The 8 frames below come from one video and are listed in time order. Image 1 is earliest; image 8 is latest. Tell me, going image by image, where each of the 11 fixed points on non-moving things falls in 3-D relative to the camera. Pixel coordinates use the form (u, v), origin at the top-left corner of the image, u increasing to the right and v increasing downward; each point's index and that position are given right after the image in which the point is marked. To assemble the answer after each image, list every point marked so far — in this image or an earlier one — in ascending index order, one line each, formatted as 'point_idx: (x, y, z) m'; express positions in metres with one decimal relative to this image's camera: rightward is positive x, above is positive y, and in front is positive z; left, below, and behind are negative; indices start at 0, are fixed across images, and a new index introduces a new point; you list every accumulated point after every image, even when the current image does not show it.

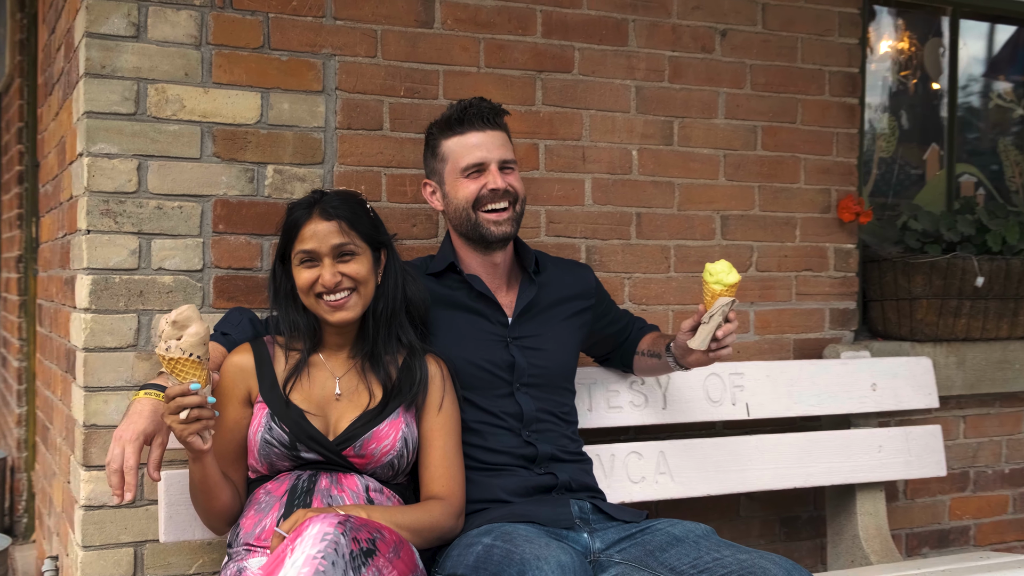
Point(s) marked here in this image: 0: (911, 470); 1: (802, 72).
0: (+1.0, -0.5, +3.0) m
1: (+0.8, +0.6, +3.1) m
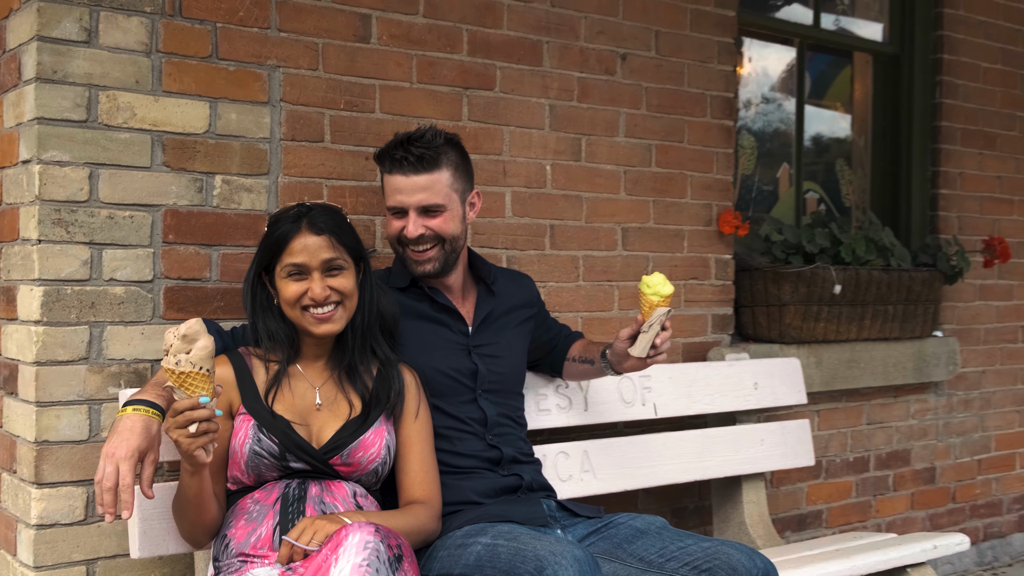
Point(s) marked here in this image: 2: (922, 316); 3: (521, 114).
0: (+0.8, -0.5, +3.3) m
1: (+0.5, +0.6, +3.4) m
2: (+1.3, -0.1, +3.9) m
3: (0.0, +0.4, +3.0) m
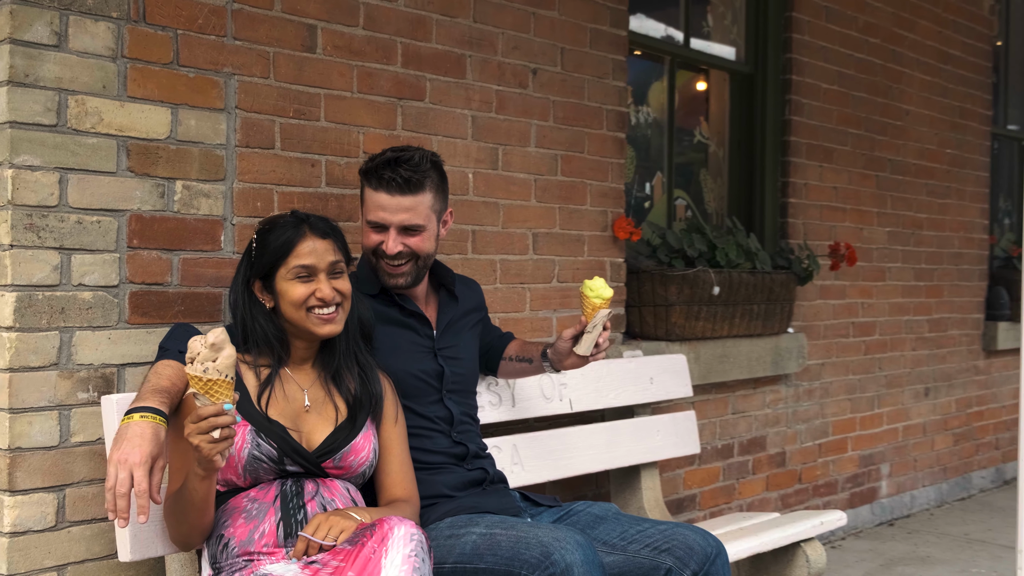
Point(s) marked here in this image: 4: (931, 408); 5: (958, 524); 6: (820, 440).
0: (+0.5, -0.5, +3.6) m
1: (+0.2, +0.5, +3.6) m
2: (+1.0, -0.1, +4.3) m
3: (-0.2, +0.4, +3.2) m
4: (+1.9, -0.6, +5.5) m
5: (+1.9, -1.0, +5.2) m
6: (+1.2, -0.6, +4.7) m
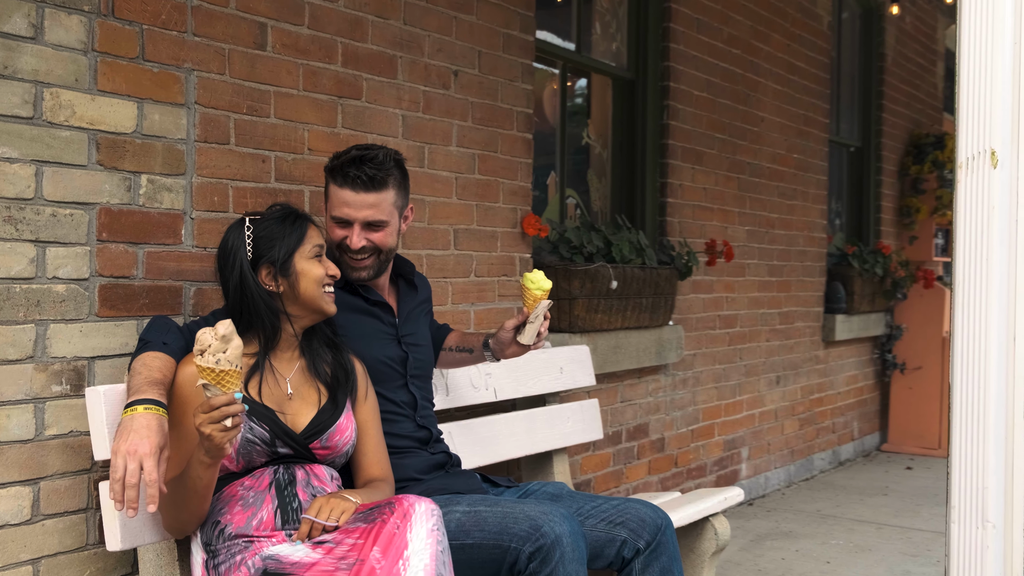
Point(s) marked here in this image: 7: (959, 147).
0: (+0.2, -0.5, +3.8) m
1: (0.0, +0.6, +3.8) m
2: (+0.6, -0.1, +4.5) m
3: (-0.4, +0.5, +3.3) m
4: (+1.3, -0.5, +5.9) m
5: (+1.4, -1.0, +5.6) m
6: (+0.8, -0.6, +5.0) m
7: (+0.8, +0.3, +2.3) m
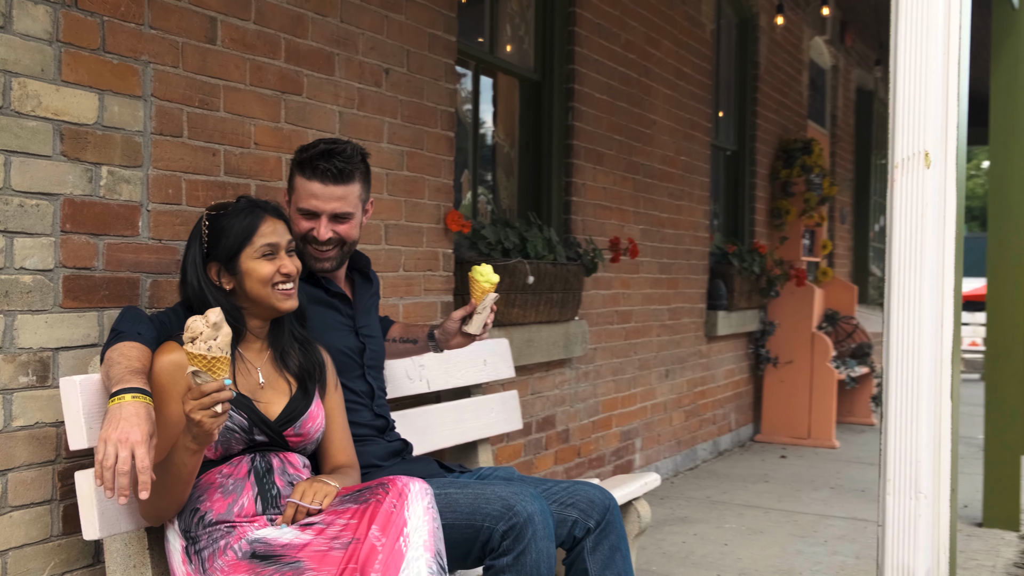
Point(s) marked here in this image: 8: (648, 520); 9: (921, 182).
0: (0.0, -0.5, +3.9) m
1: (-0.3, +0.6, +3.8) m
2: (+0.2, -0.1, +4.7) m
3: (-0.5, +0.5, +3.3) m
4: (+0.8, -0.5, +6.2) m
5: (+0.9, -1.0, +5.9) m
6: (+0.4, -0.6, +5.2) m
7: (+0.8, +0.3, +2.5) m
8: (+0.4, -0.7, +3.6) m
9: (+0.8, +0.2, +2.4) m
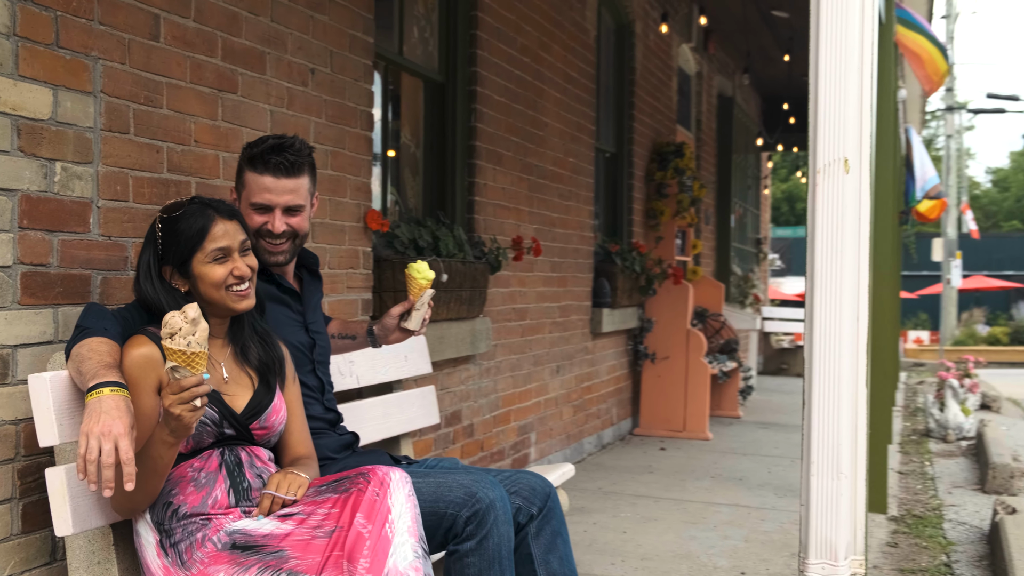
0: (-0.3, -0.4, +4.0) m
1: (-0.5, +0.6, +3.9) m
2: (-0.1, 0.0, +4.8) m
3: (-0.7, +0.5, +3.3) m
4: (+0.3, -0.5, +6.3) m
5: (+0.4, -1.0, +6.0) m
6: (-0.1, -0.6, +5.3) m
7: (+0.7, +0.3, +2.7) m
8: (+0.2, -0.7, +3.8) m
9: (+0.7, +0.2, +2.6) m
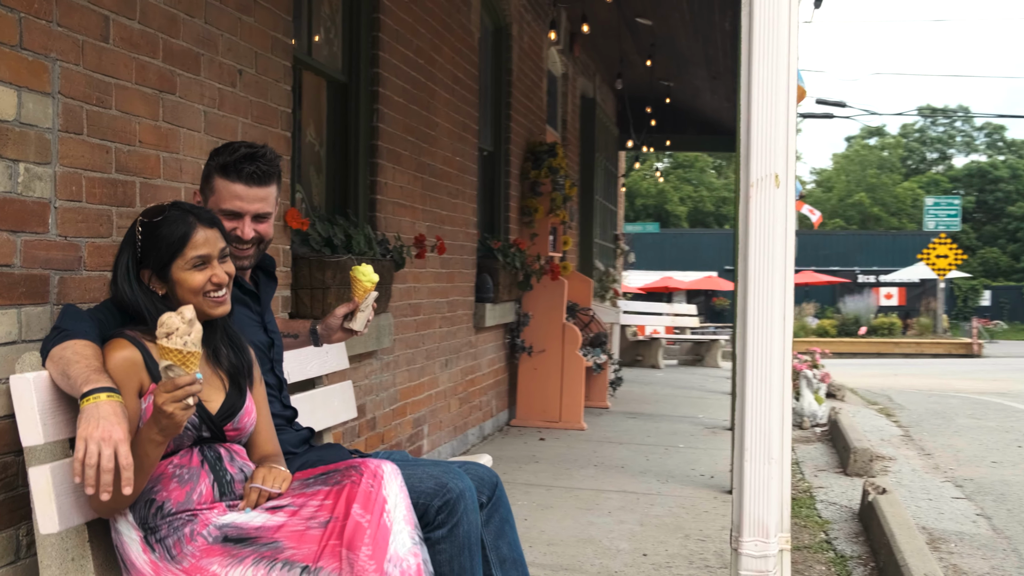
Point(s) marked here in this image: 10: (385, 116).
0: (-0.6, -0.4, +4.1) m
1: (-0.8, +0.6, +4.0) m
2: (-0.5, 0.0, +4.9) m
3: (-0.9, +0.5, +3.4) m
4: (-0.3, -0.5, +6.5) m
5: (-0.2, -1.0, +6.2) m
6: (-0.5, -0.5, +5.4) m
7: (+0.6, +0.3, +2.9) m
8: (-0.1, -0.7, +3.9) m
9: (+0.6, +0.2, +2.8) m
10: (-0.6, +0.8, +5.3) m
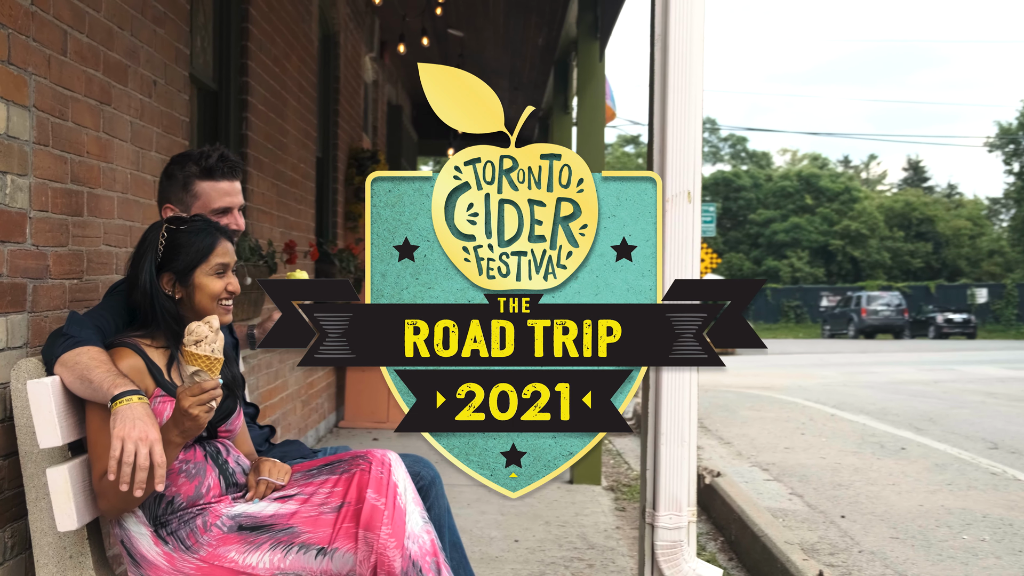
0: (-0.9, -0.5, +4.3) m
1: (-1.1, +0.6, +4.1) m
2: (-1.1, -0.1, +5.0) m
3: (-1.1, +0.5, +3.5) m
4: (-1.2, -0.5, +6.6) m
5: (-1.0, -1.0, +6.4) m
6: (-1.2, -0.6, +5.5) m
7: (+0.4, +0.3, +3.3) m
8: (-0.4, -0.7, +4.2) m
9: (+0.5, +0.2, +3.3) m
10: (-1.2, +0.7, +5.4) m
